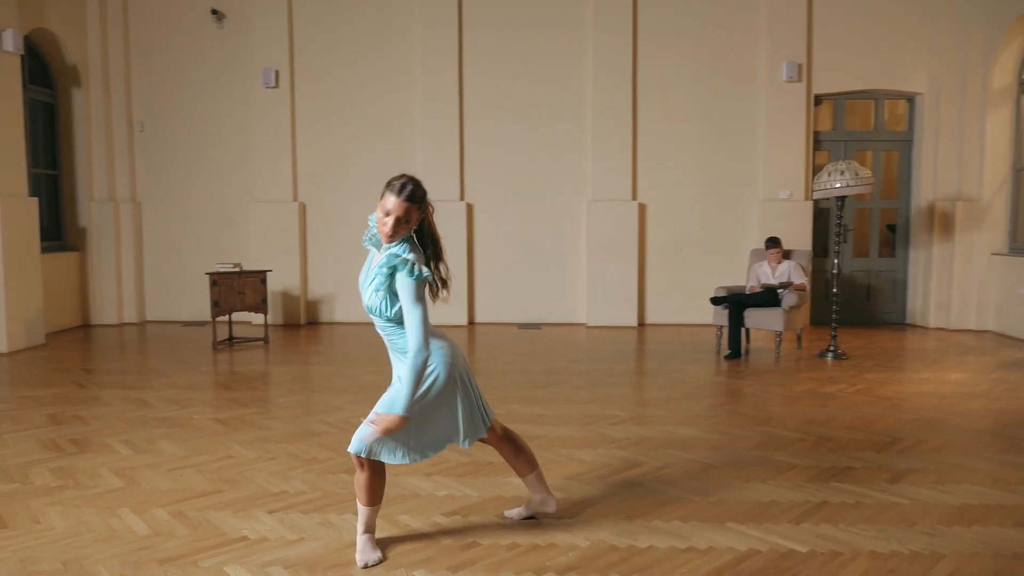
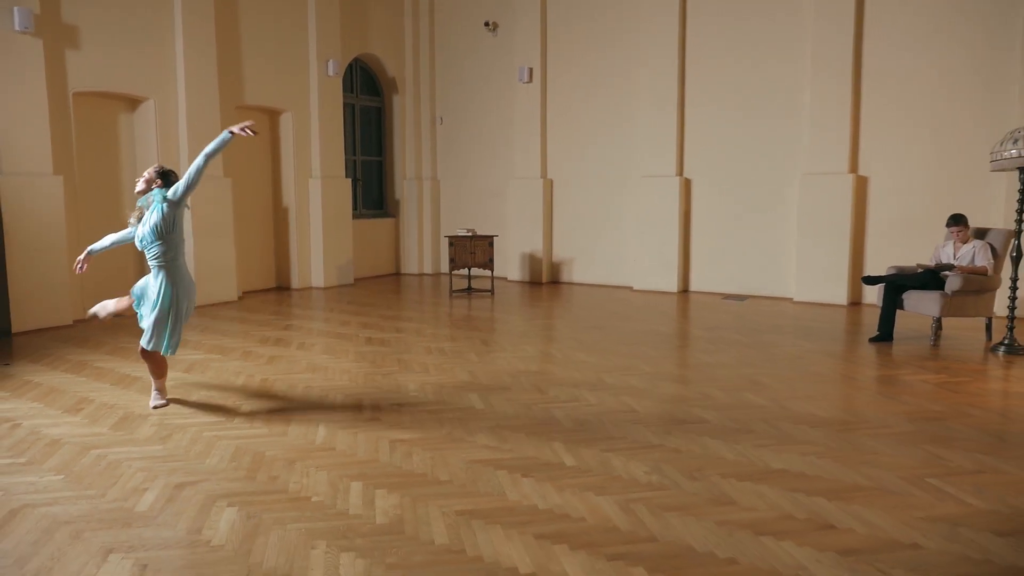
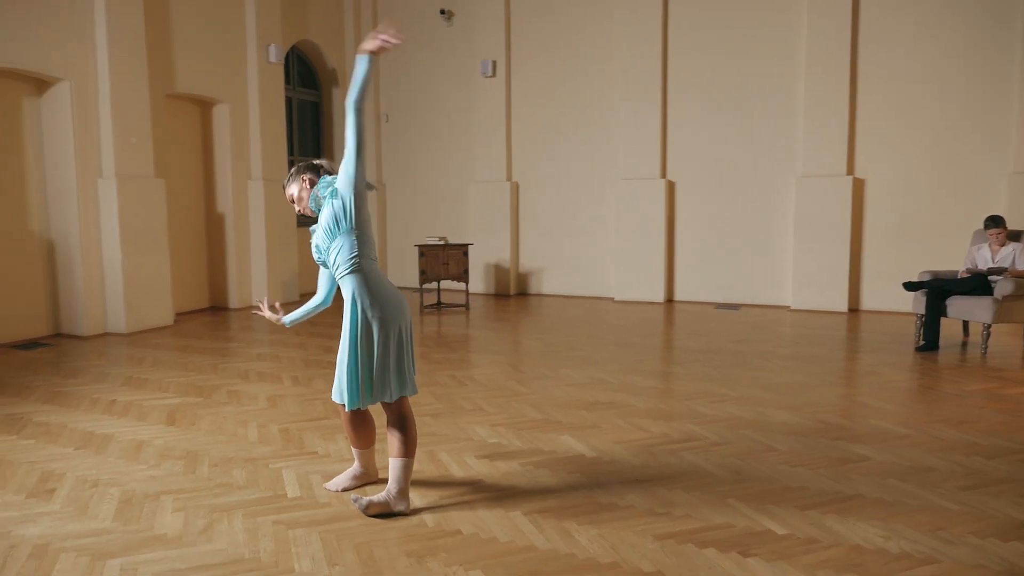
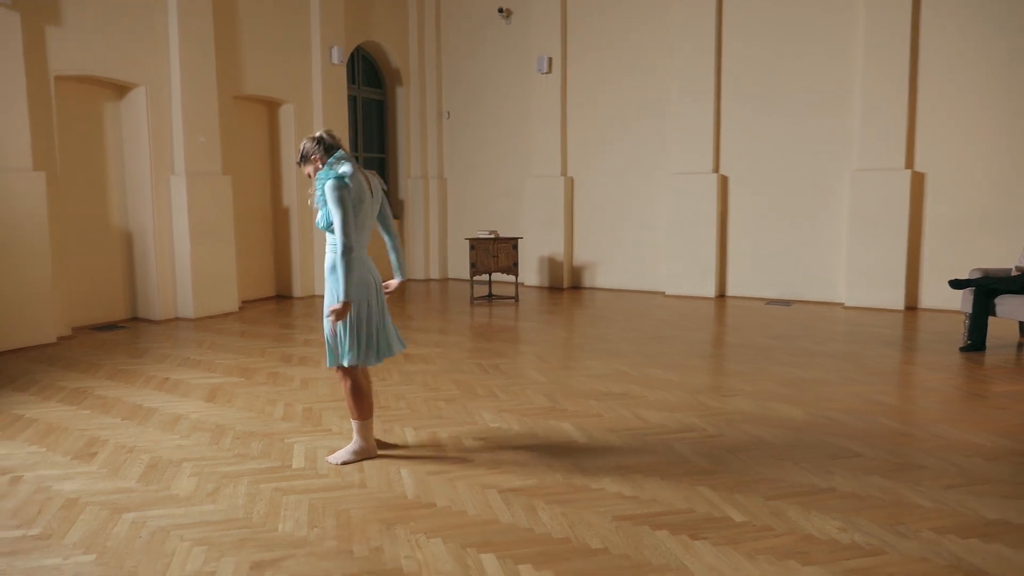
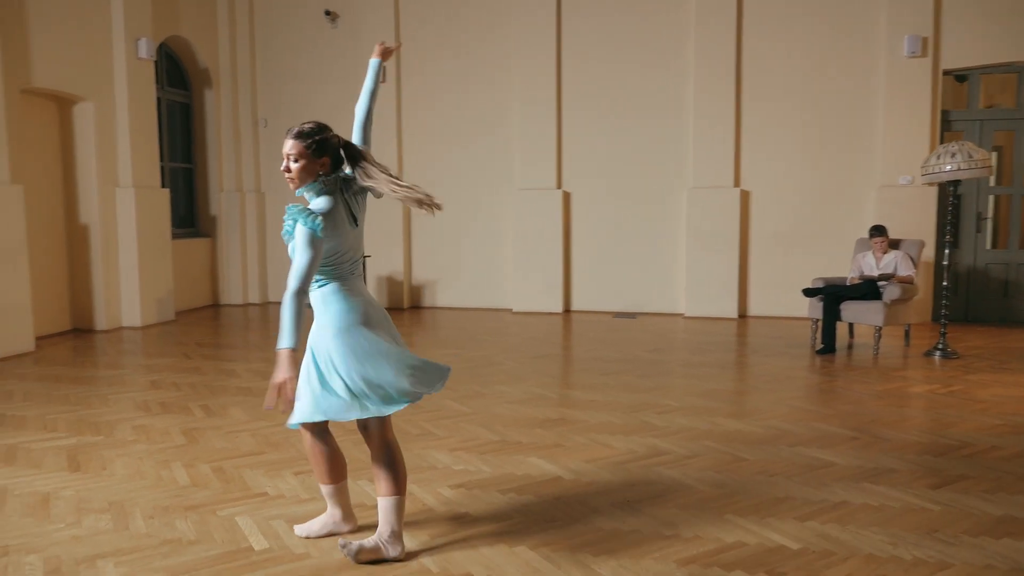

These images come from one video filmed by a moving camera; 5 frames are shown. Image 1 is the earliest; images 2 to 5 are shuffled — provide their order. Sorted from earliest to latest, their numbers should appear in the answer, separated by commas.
5, 3, 4, 2
